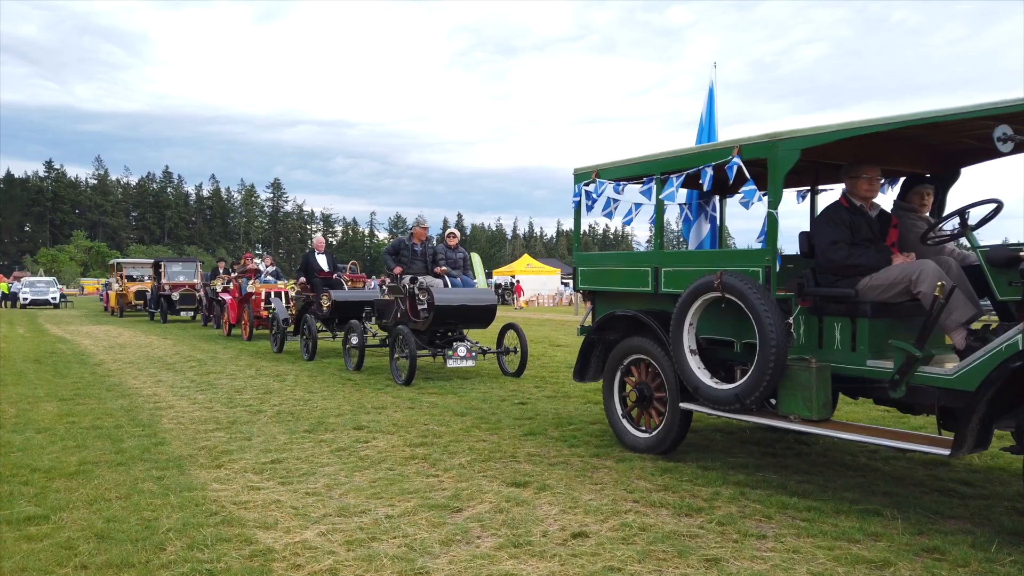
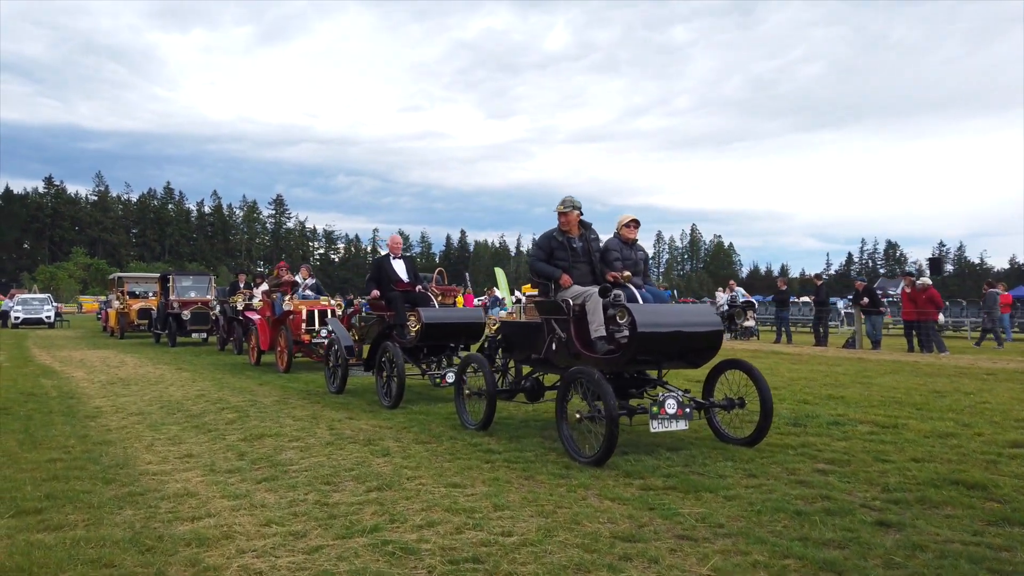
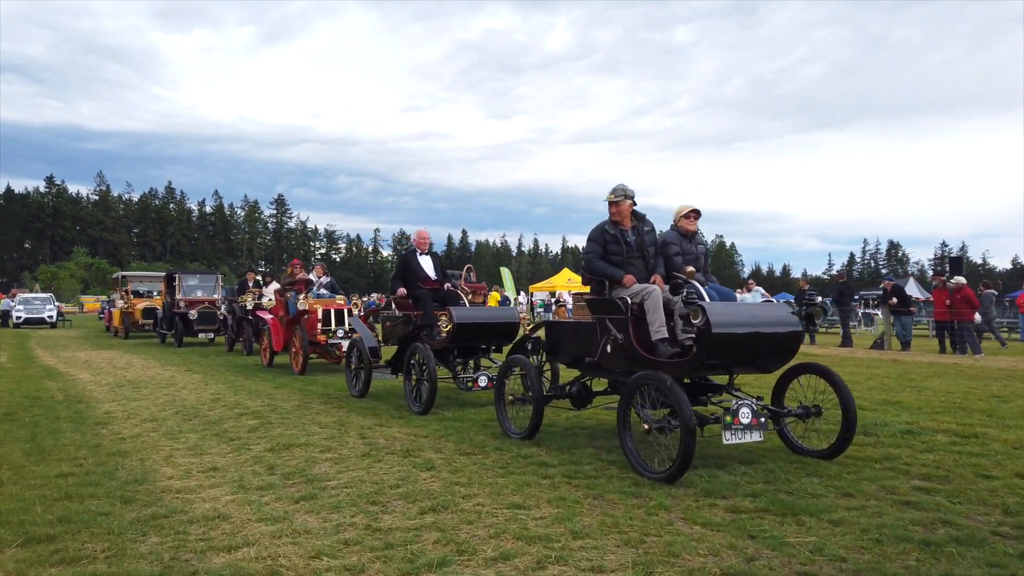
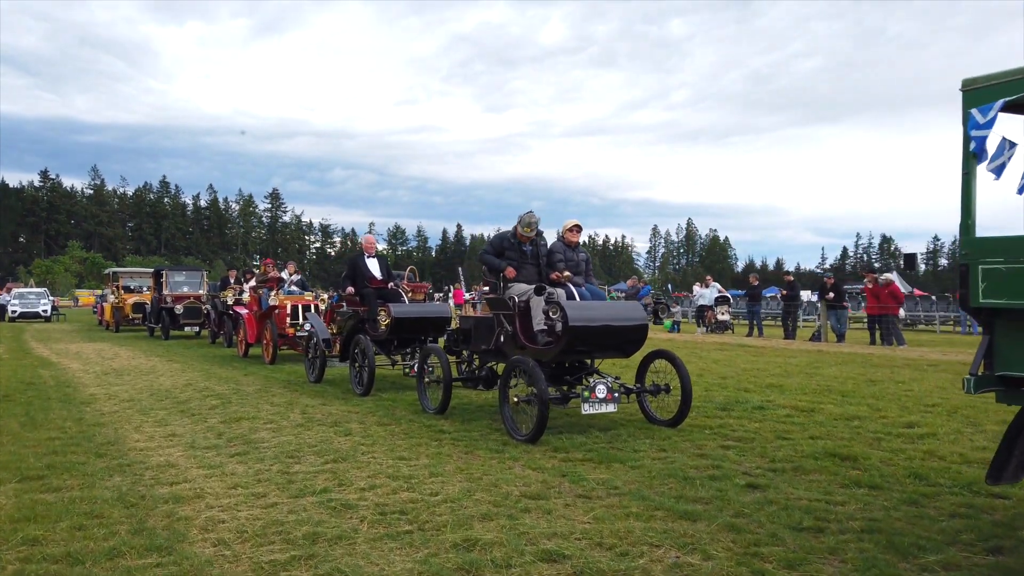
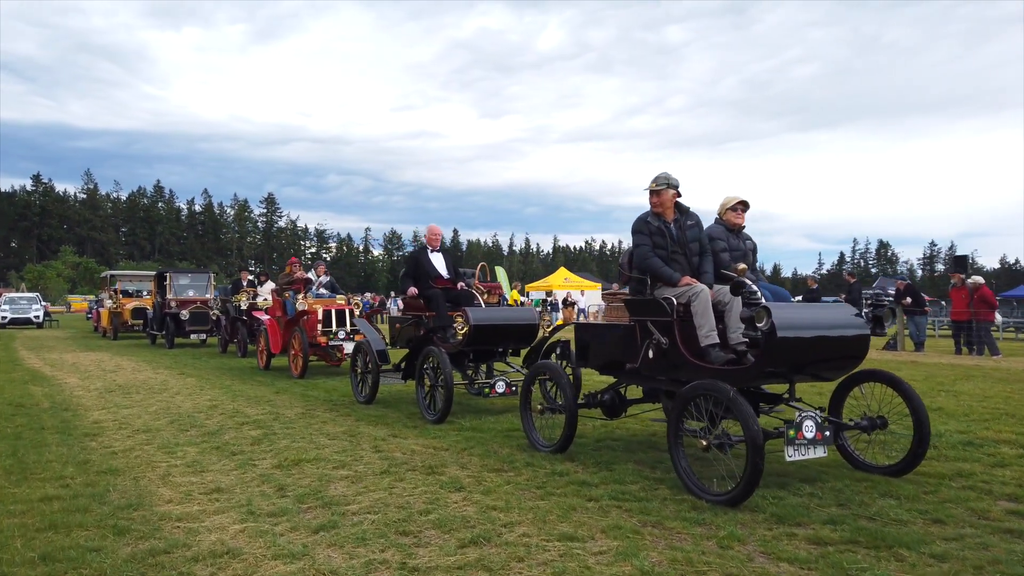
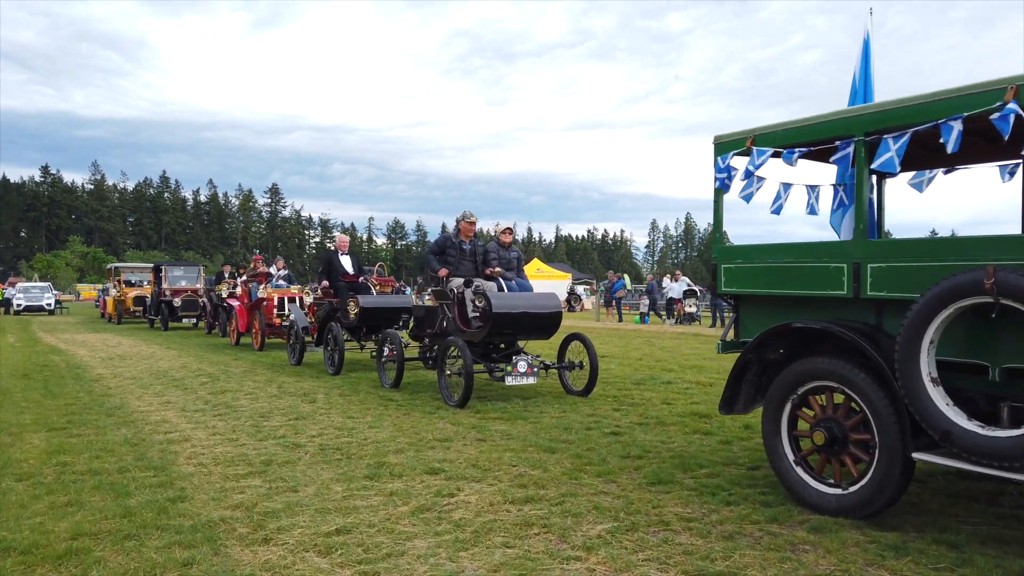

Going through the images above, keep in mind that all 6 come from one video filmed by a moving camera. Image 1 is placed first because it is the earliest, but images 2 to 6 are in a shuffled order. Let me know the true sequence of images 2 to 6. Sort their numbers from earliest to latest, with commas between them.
6, 4, 2, 3, 5
